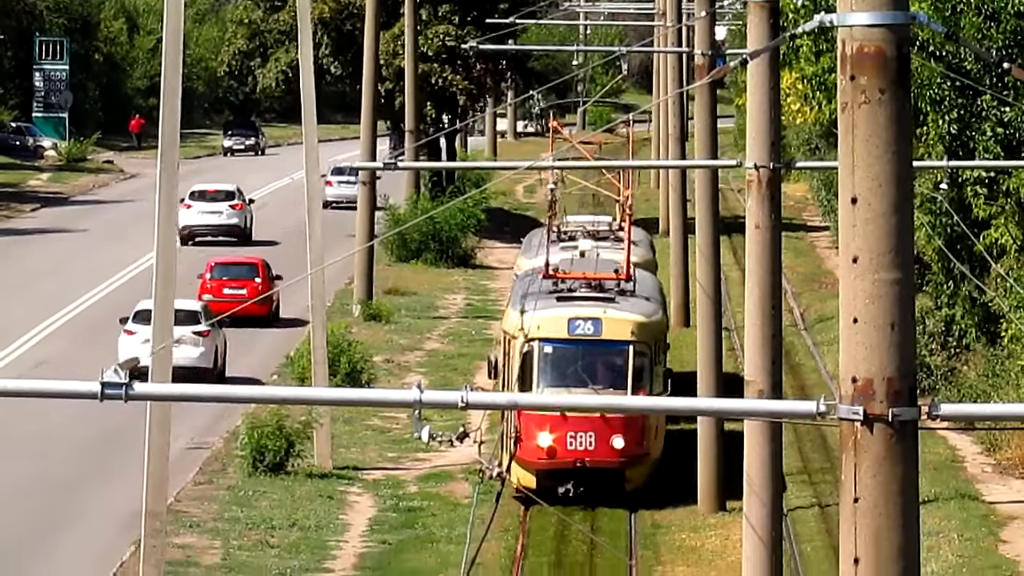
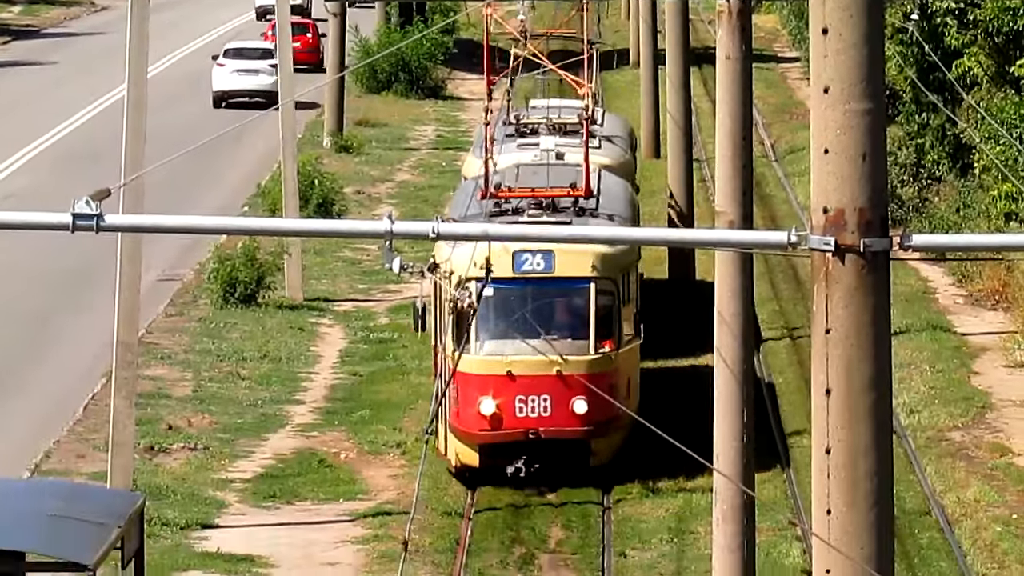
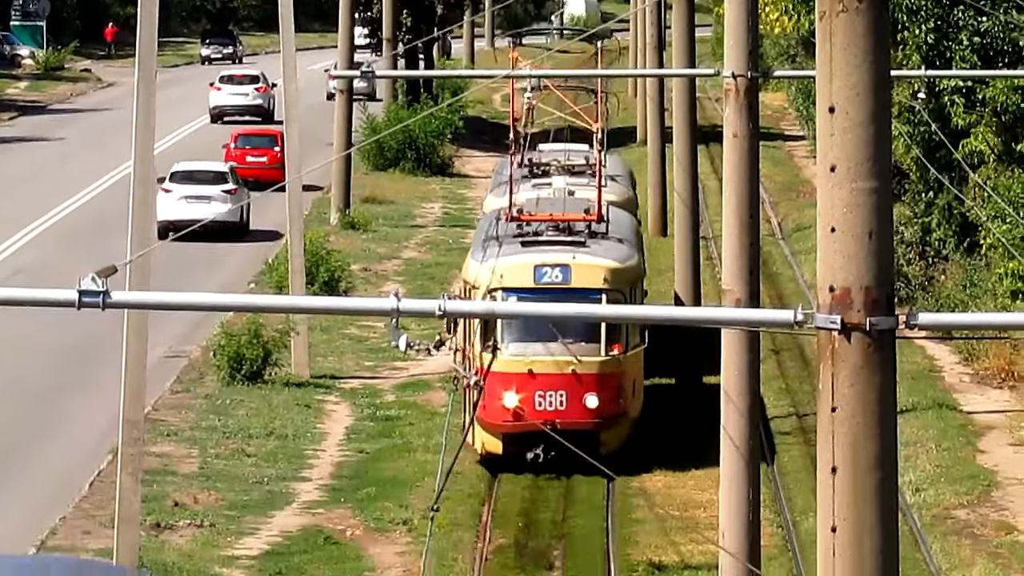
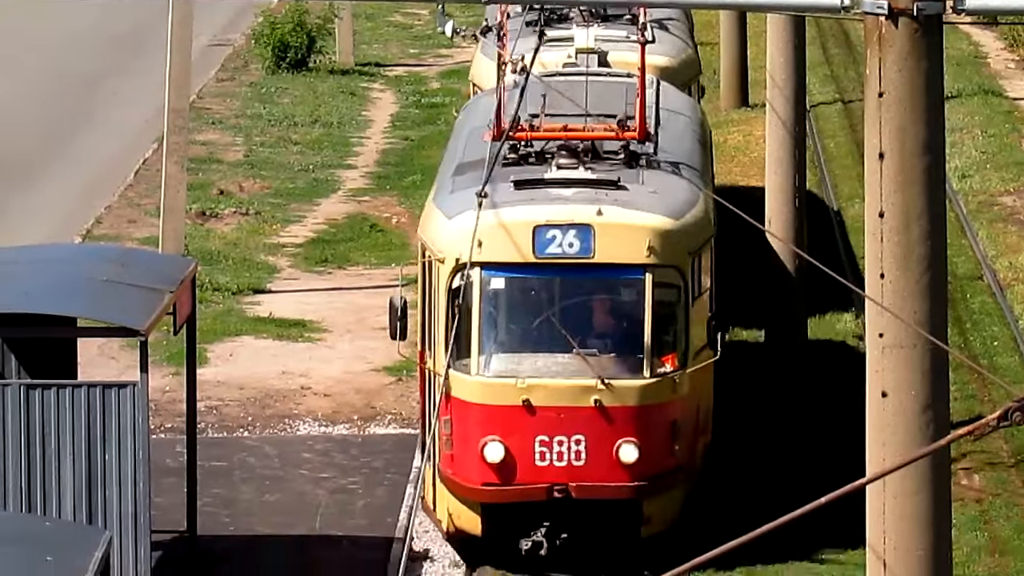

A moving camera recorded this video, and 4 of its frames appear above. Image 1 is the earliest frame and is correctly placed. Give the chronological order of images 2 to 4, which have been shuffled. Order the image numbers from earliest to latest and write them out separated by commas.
3, 2, 4
